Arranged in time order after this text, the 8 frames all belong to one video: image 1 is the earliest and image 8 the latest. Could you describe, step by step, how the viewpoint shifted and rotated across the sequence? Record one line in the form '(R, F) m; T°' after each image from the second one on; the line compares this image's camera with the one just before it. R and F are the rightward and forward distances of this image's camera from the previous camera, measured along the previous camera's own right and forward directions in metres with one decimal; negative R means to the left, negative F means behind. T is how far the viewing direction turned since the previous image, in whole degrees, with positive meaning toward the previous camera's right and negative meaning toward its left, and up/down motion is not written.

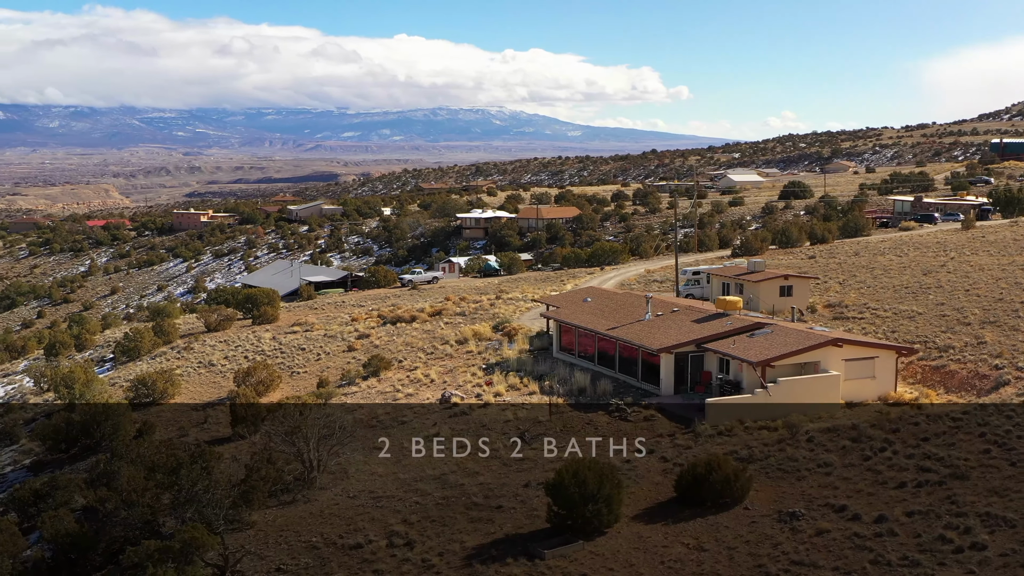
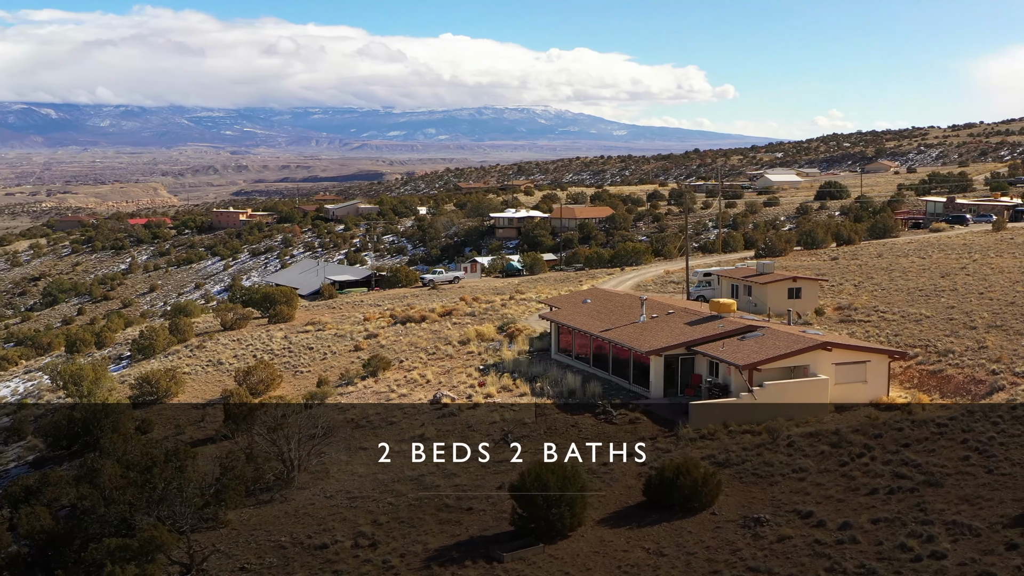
(+1.2, 0.0) m; -2°
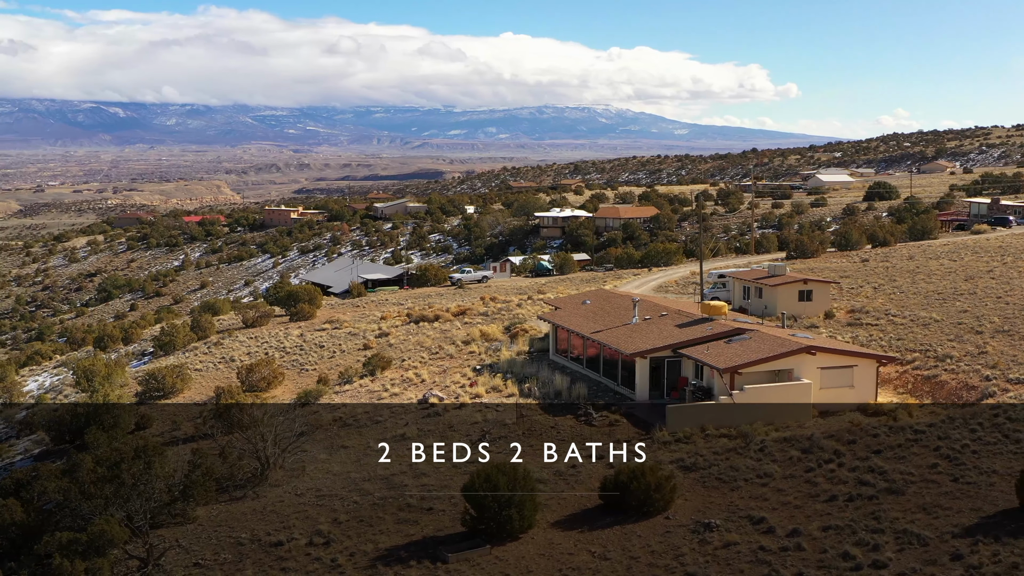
(+1.5, 0.0) m; -3°
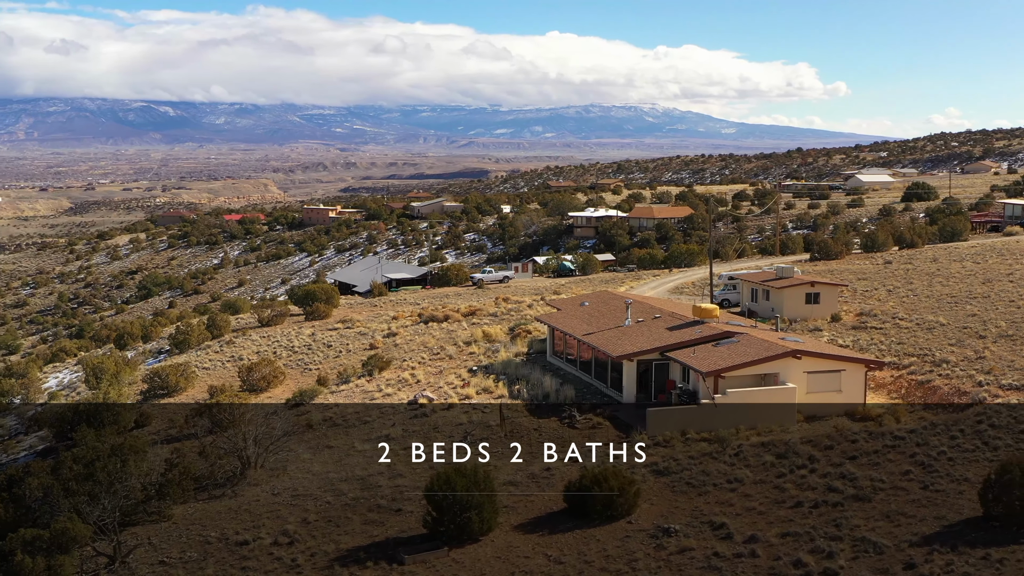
(+1.2, 0.0) m; -2°
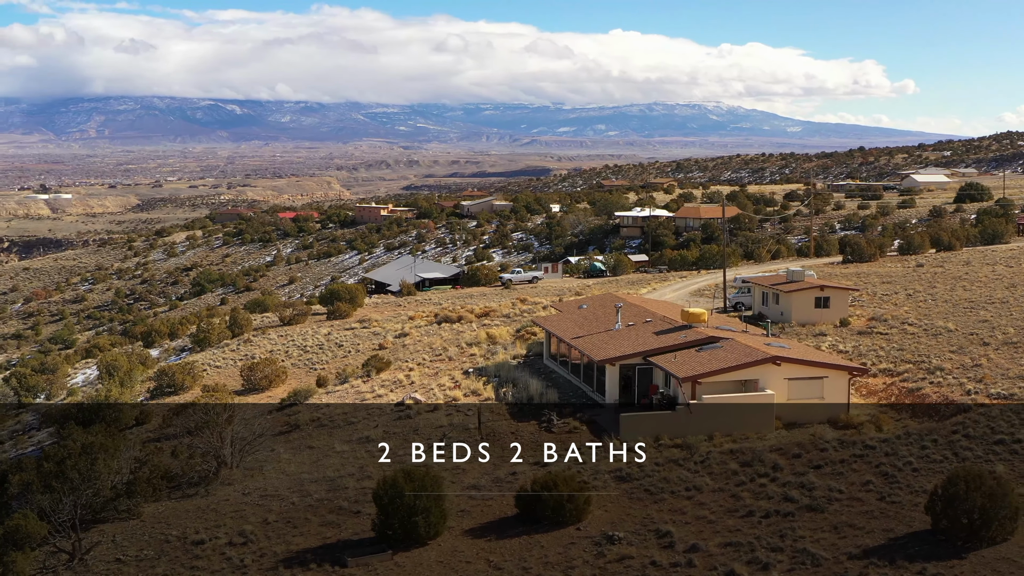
(+1.6, 0.0) m; -3°
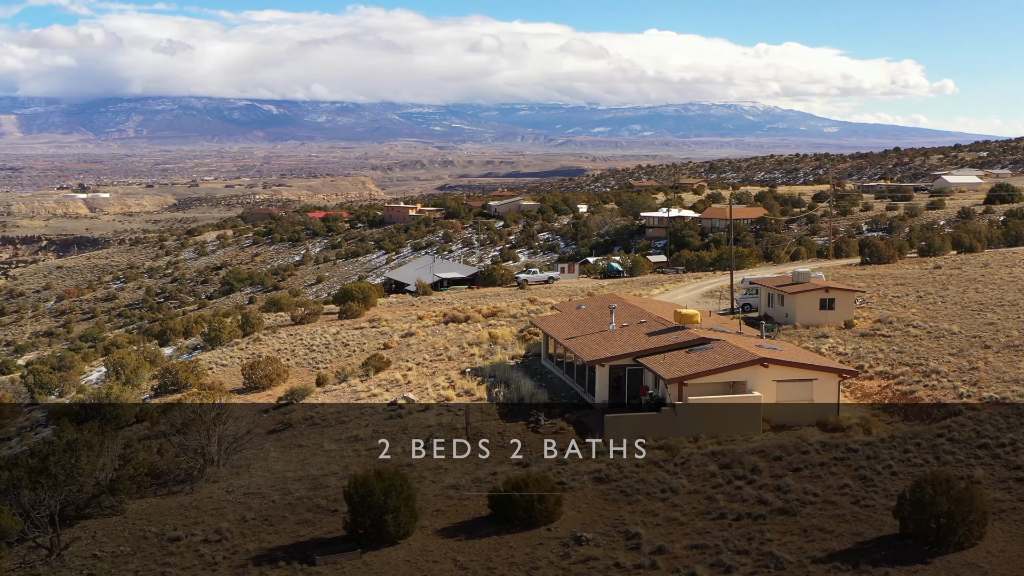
(+0.9, 0.0) m; -2°
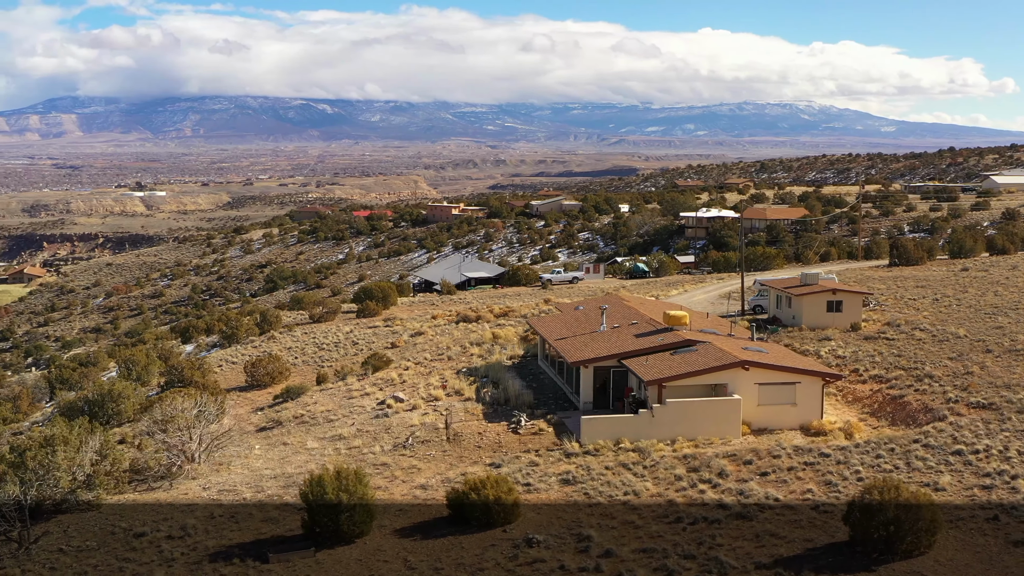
(+1.4, 0.0) m; -2°
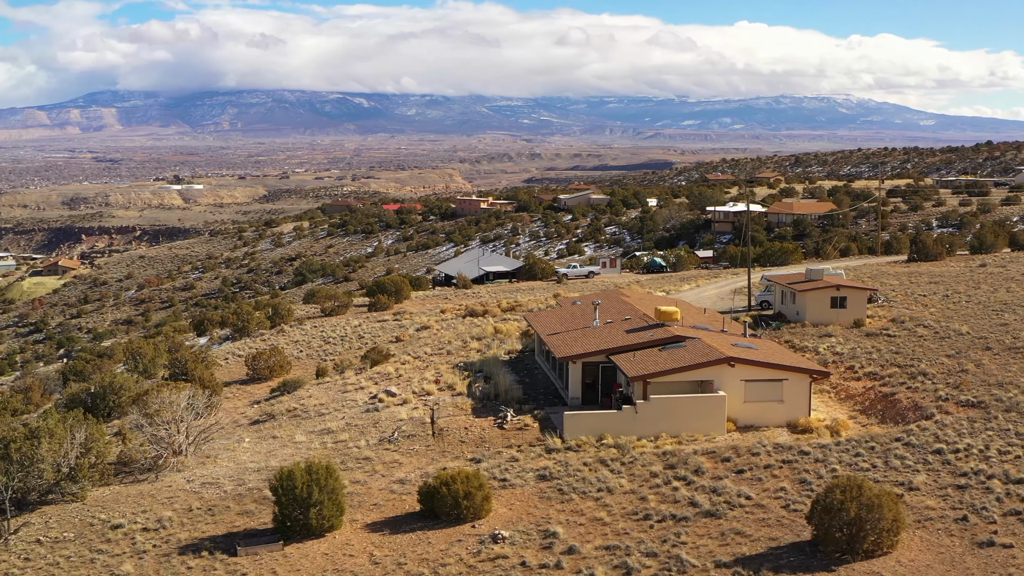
(+1.0, 0.0) m; -2°
